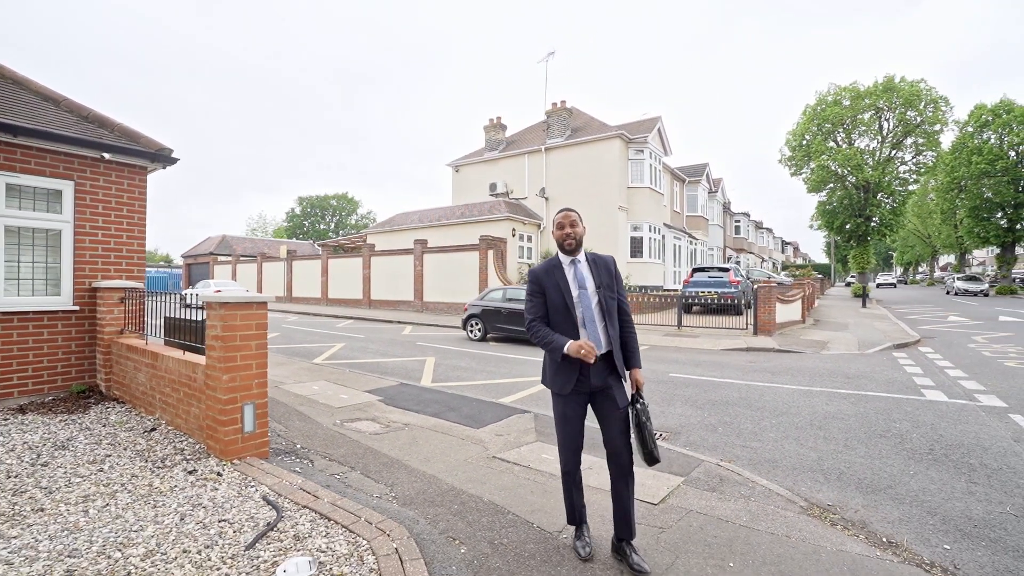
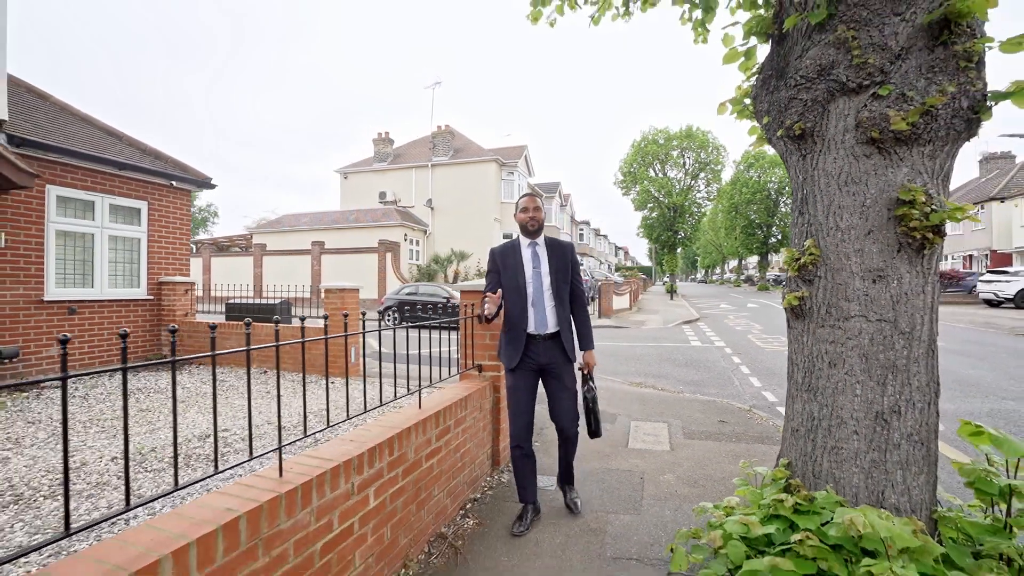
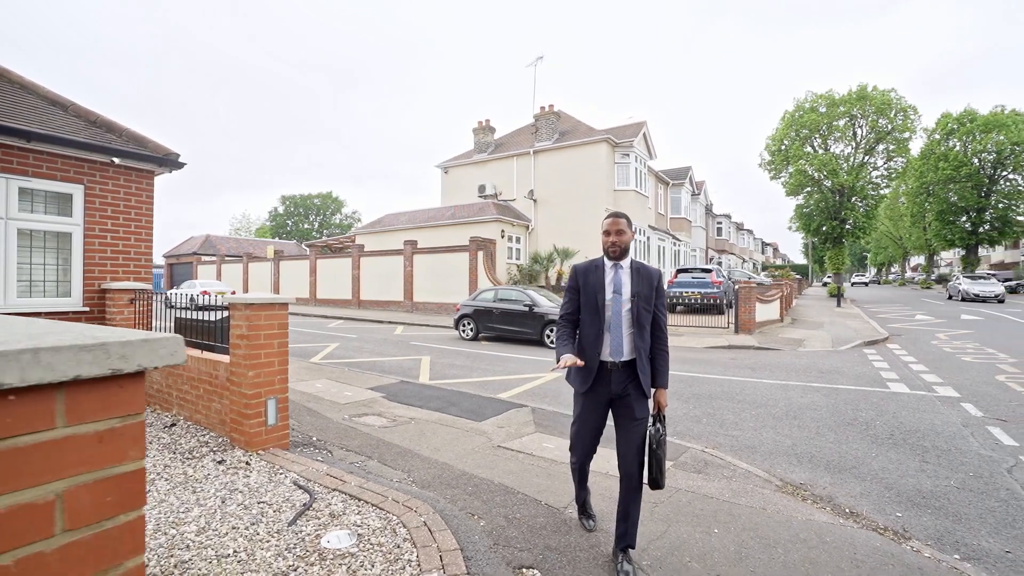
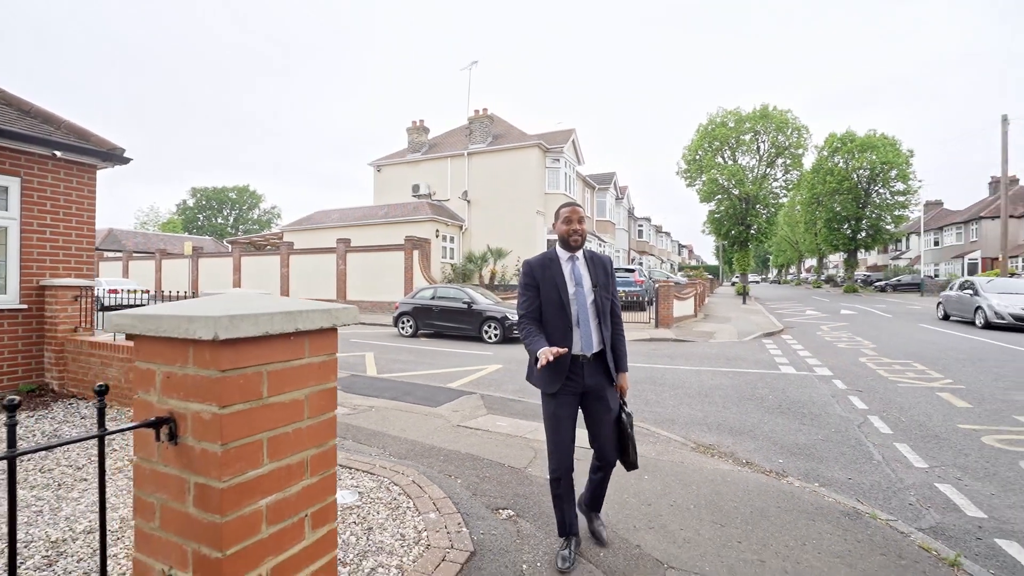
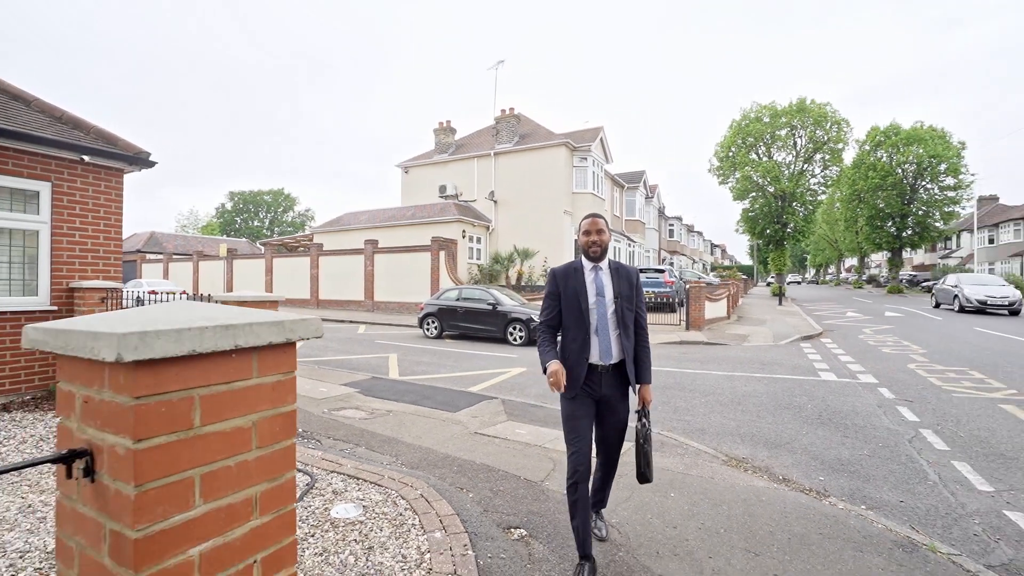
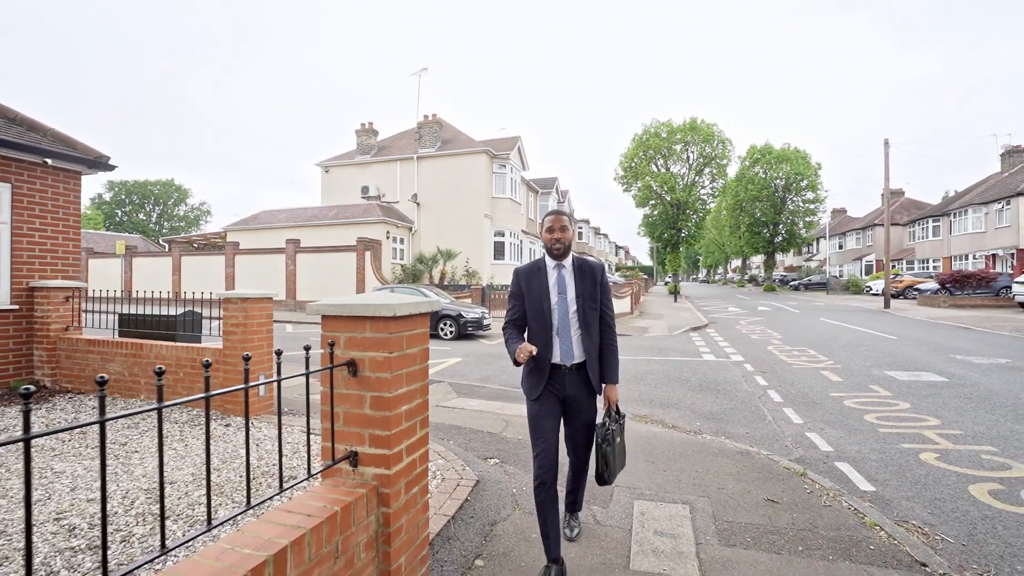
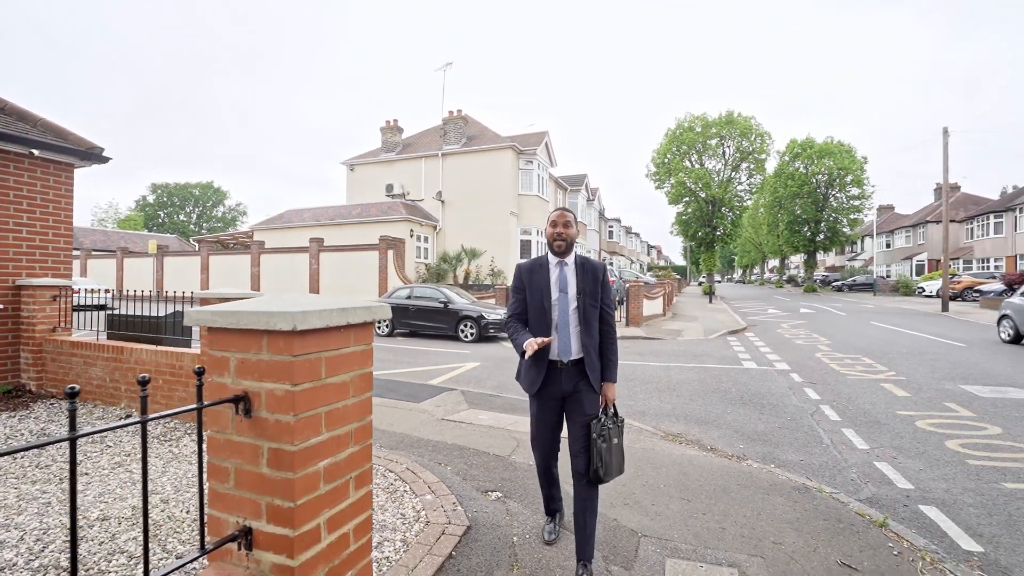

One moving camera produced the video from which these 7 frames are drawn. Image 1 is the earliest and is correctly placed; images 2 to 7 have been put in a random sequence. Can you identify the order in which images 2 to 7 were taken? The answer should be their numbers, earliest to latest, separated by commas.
3, 5, 4, 7, 6, 2
